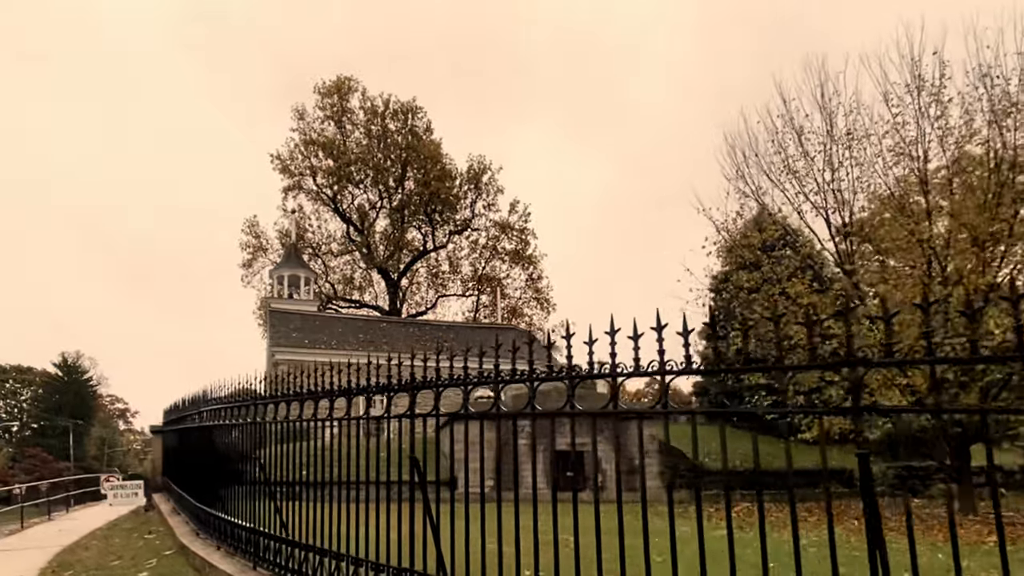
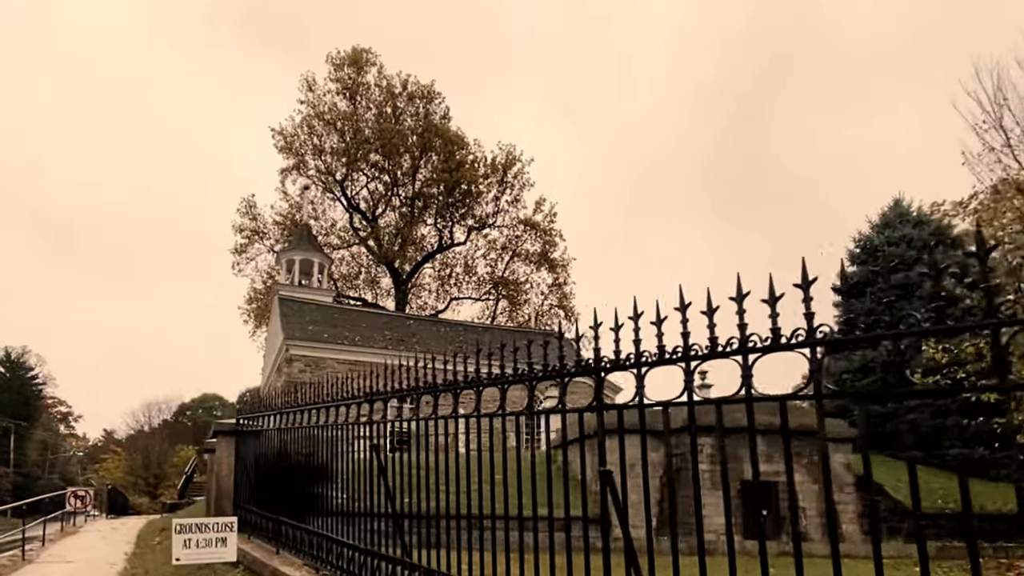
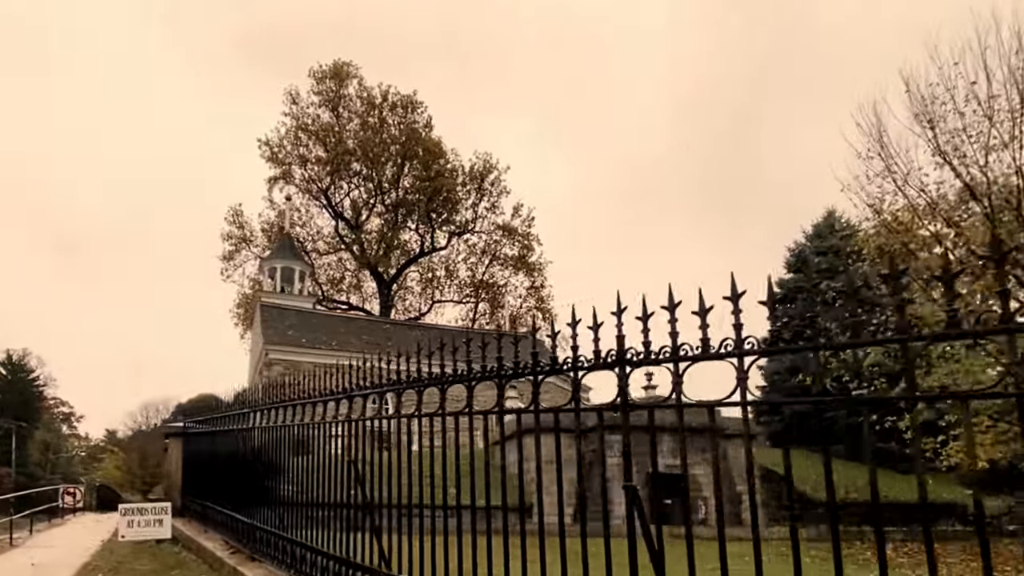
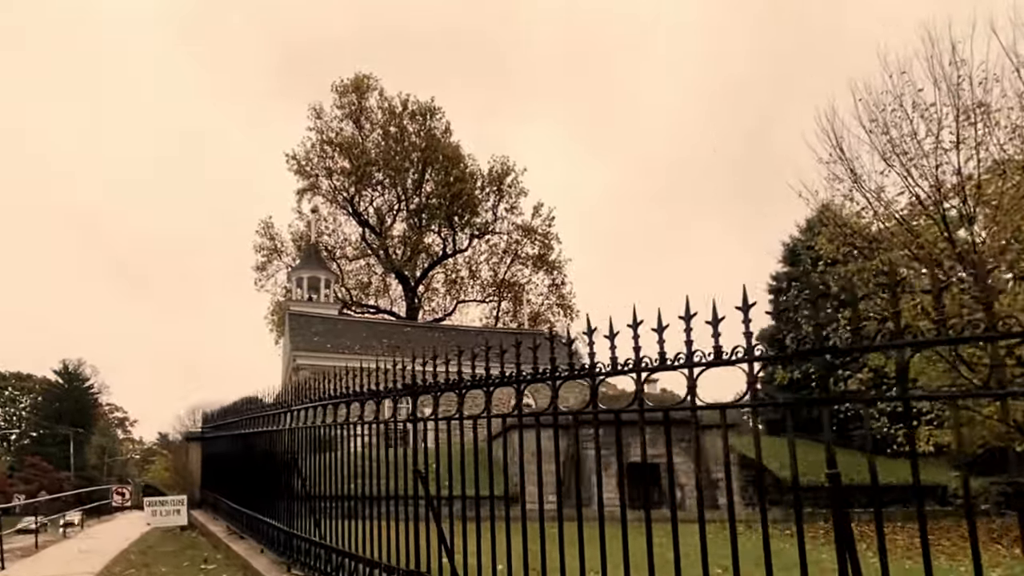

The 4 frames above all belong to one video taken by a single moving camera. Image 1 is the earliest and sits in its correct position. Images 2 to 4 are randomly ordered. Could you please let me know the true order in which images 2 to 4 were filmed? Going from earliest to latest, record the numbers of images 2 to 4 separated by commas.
4, 3, 2
